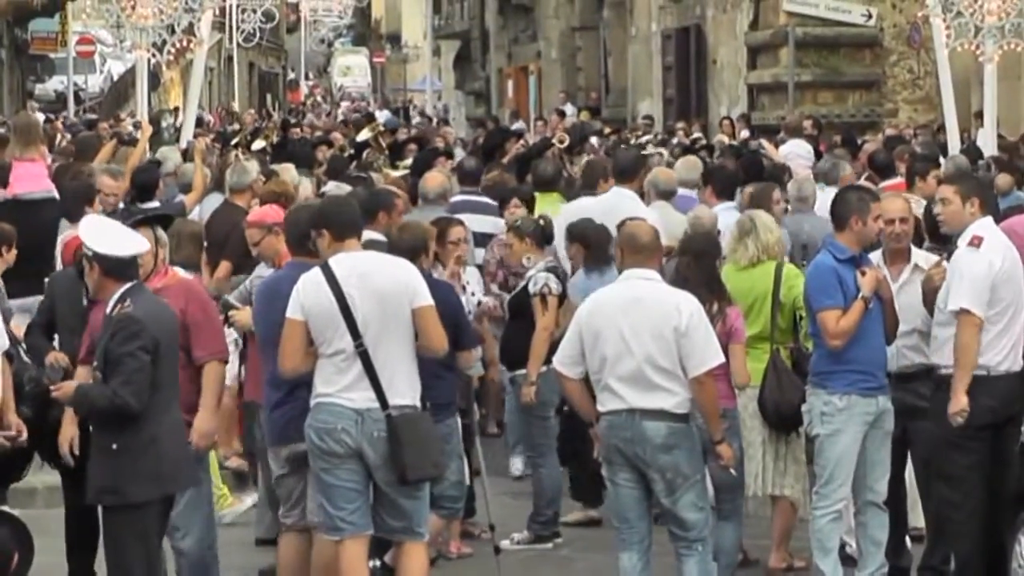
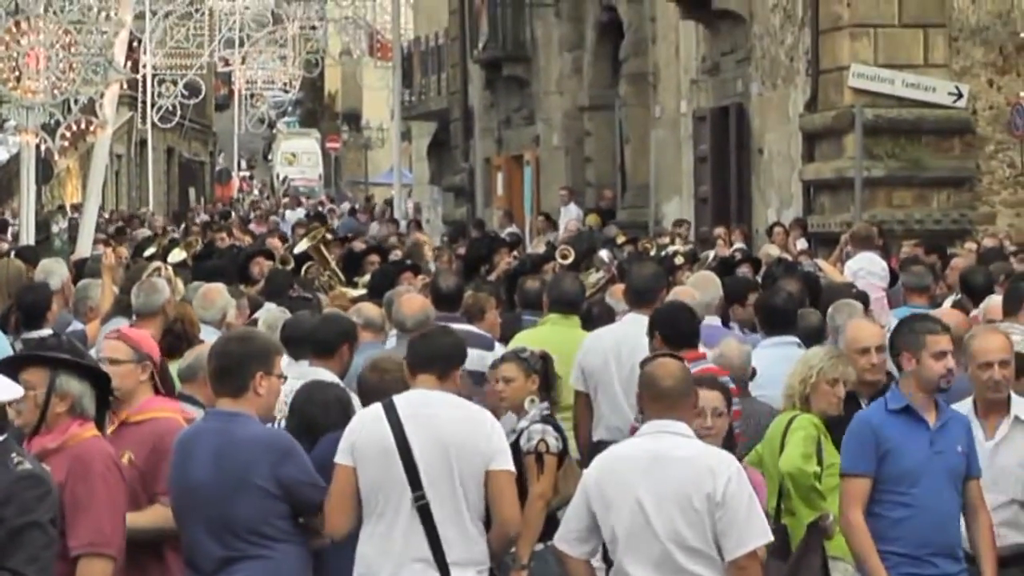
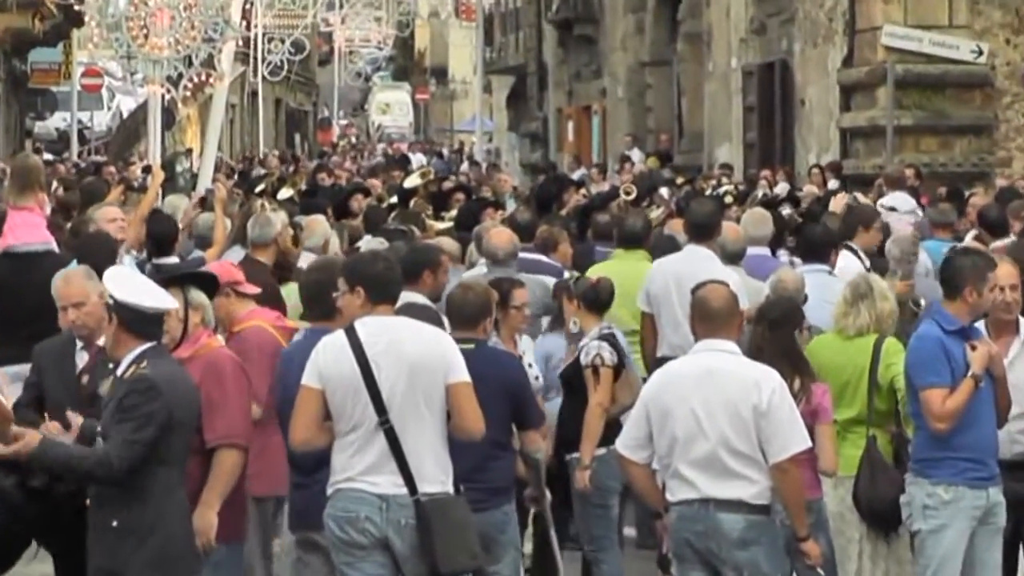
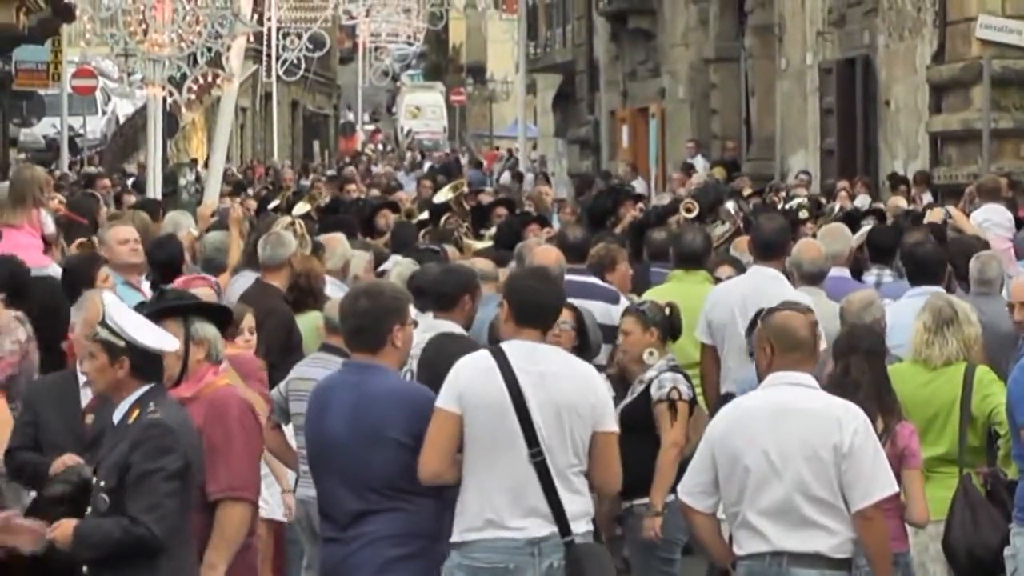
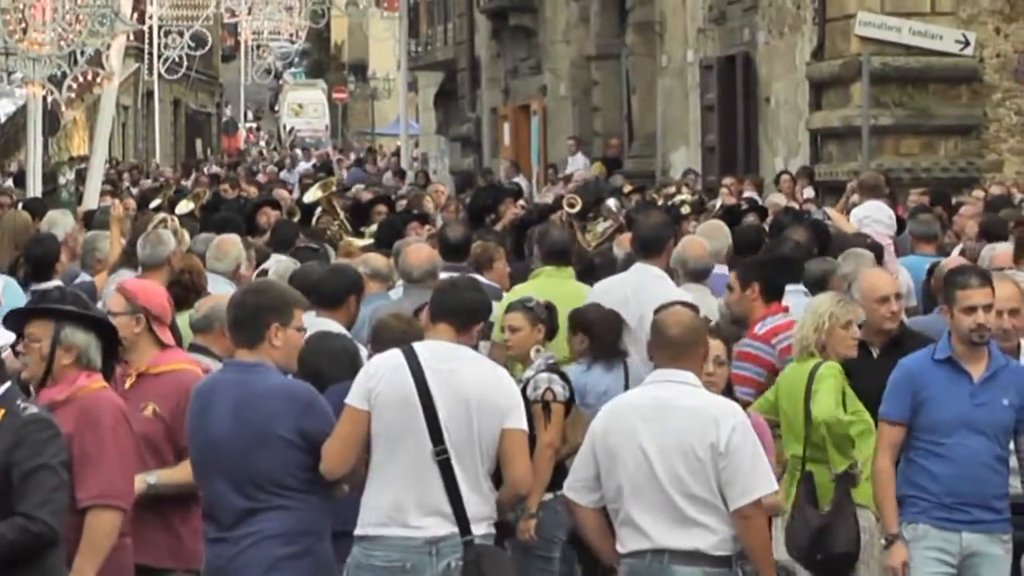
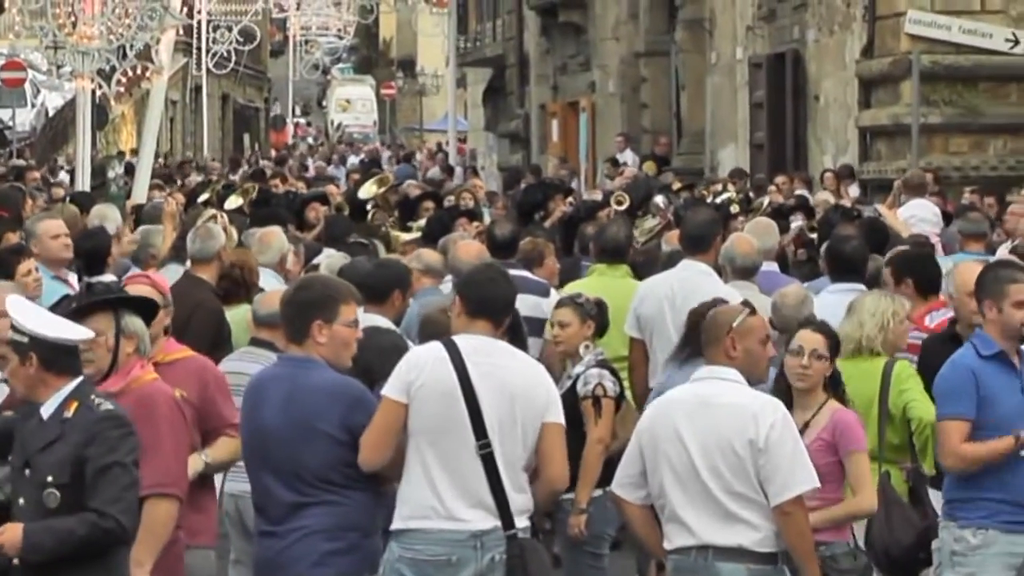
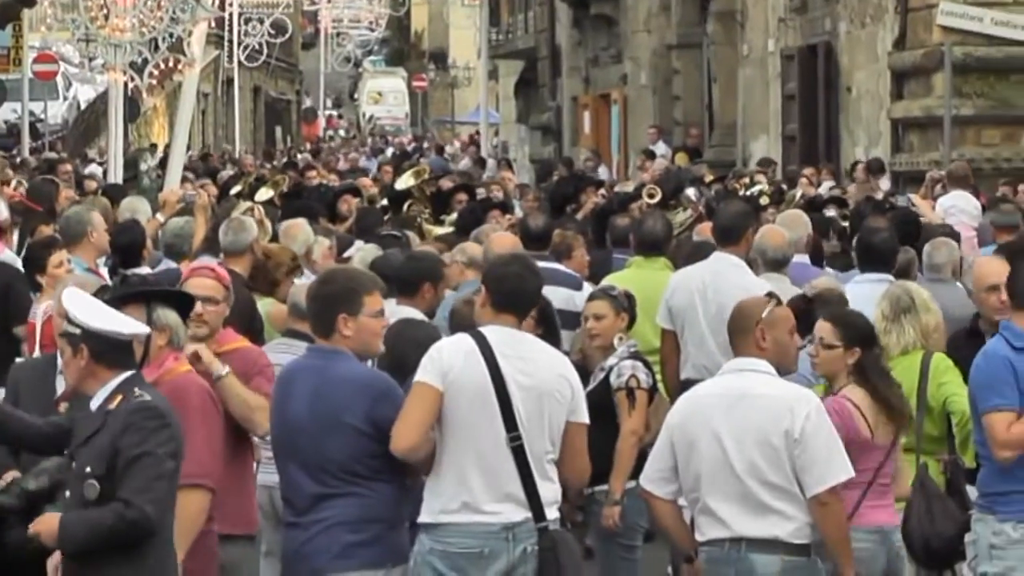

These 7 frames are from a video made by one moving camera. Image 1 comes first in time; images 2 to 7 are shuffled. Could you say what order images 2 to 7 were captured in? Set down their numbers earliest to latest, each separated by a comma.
3, 4, 7, 6, 5, 2
